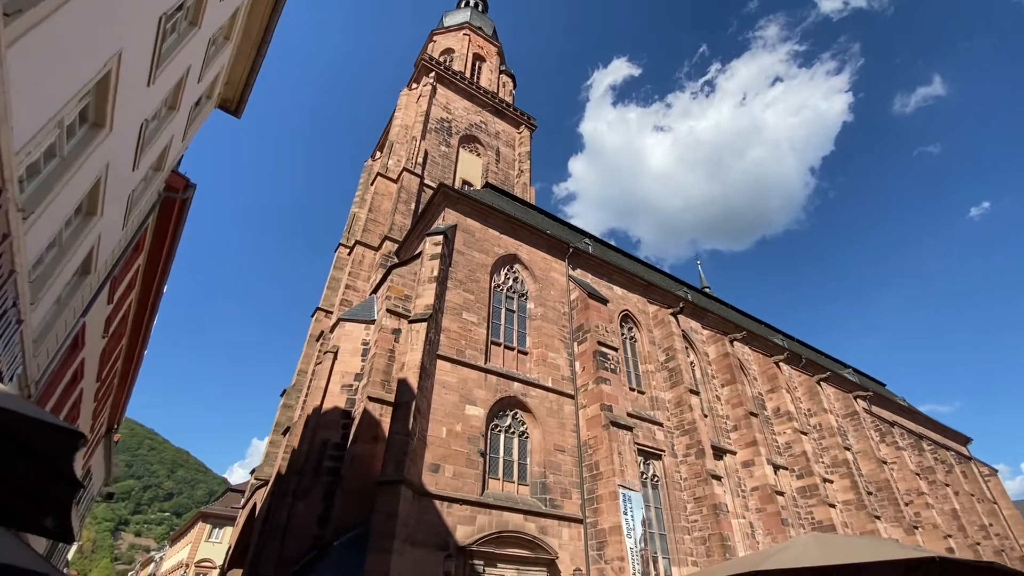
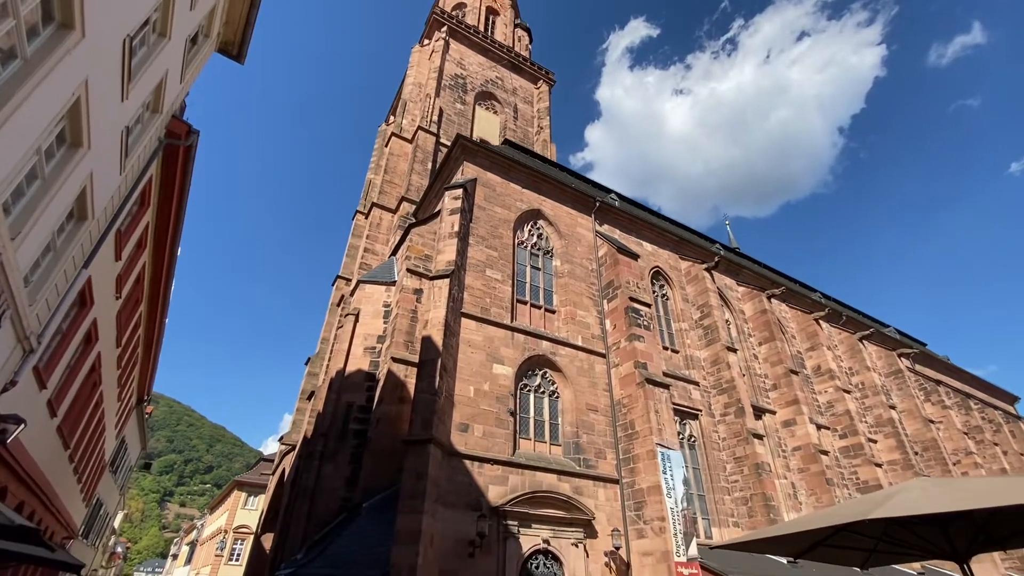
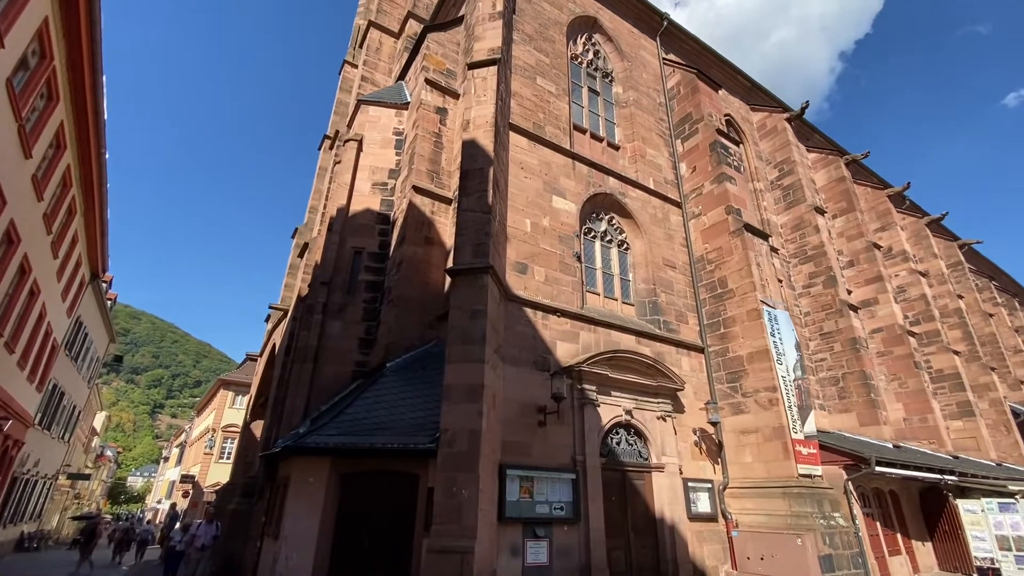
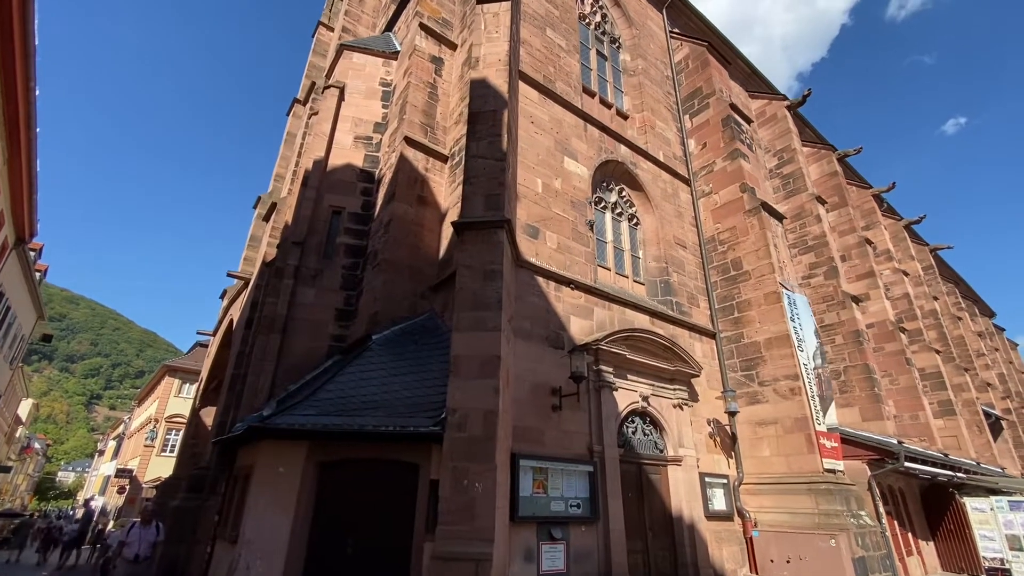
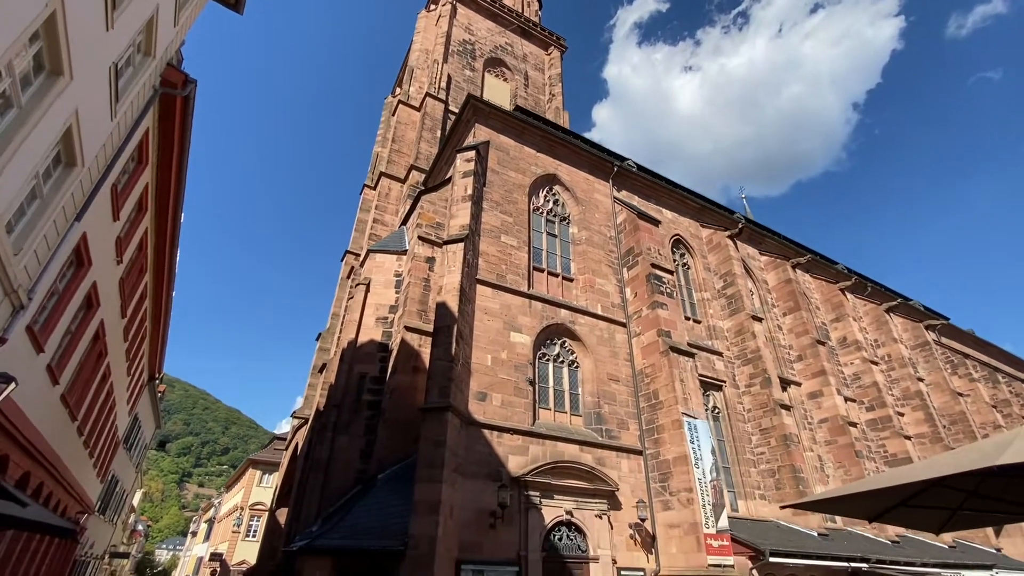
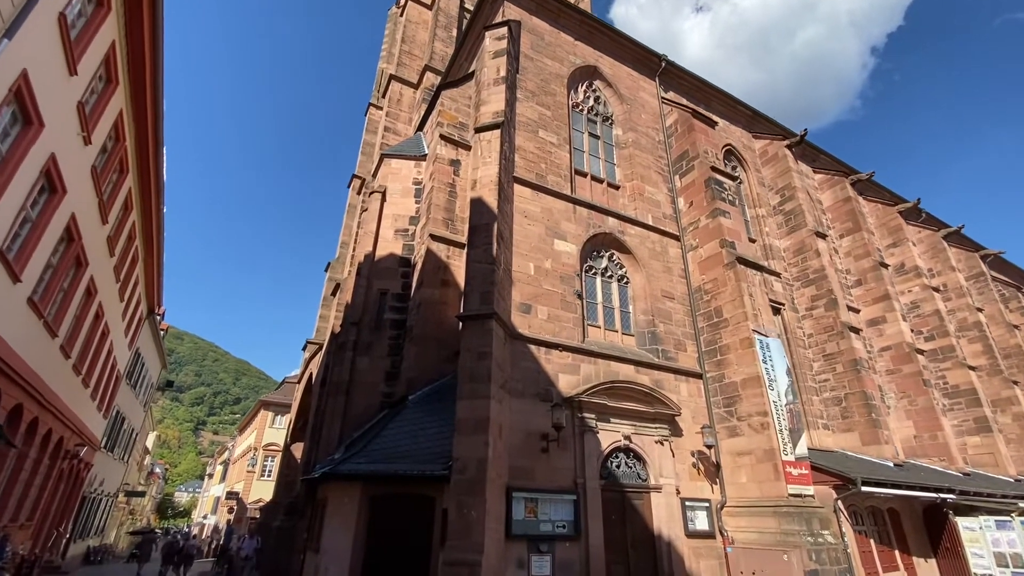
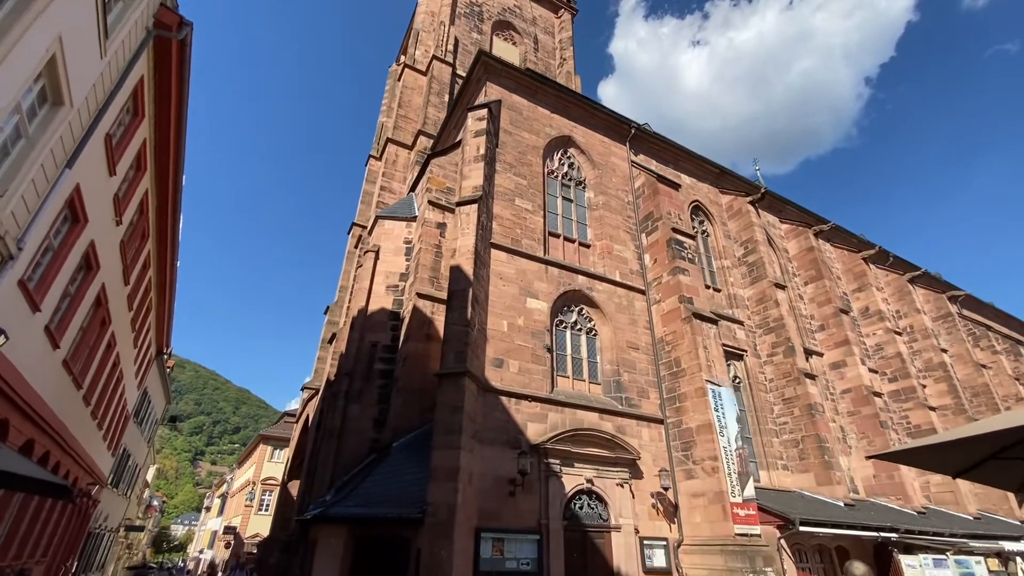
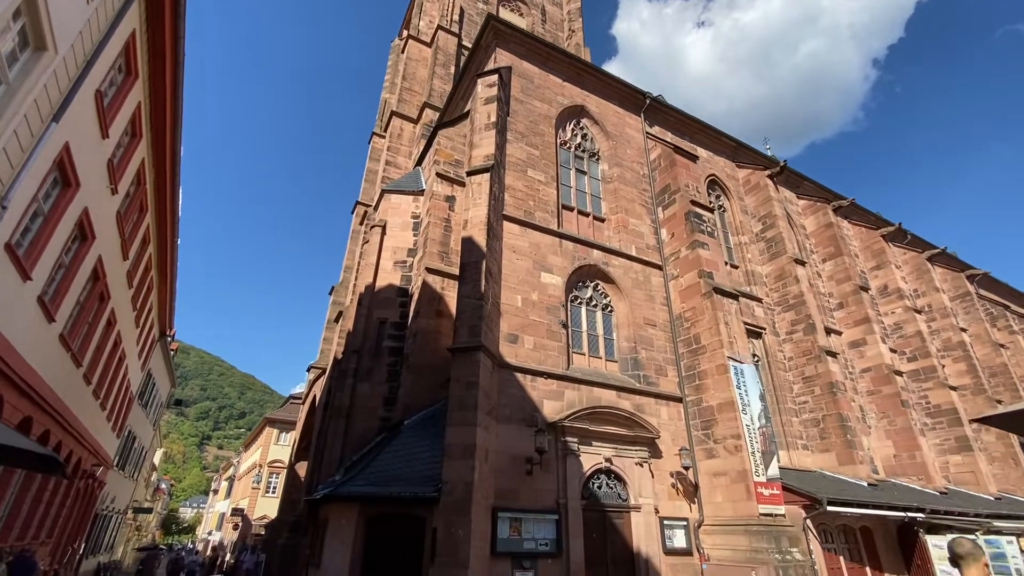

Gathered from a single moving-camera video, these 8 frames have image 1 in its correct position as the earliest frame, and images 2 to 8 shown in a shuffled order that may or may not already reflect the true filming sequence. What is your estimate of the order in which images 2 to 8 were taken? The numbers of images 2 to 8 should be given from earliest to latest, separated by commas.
2, 5, 7, 8, 6, 3, 4
